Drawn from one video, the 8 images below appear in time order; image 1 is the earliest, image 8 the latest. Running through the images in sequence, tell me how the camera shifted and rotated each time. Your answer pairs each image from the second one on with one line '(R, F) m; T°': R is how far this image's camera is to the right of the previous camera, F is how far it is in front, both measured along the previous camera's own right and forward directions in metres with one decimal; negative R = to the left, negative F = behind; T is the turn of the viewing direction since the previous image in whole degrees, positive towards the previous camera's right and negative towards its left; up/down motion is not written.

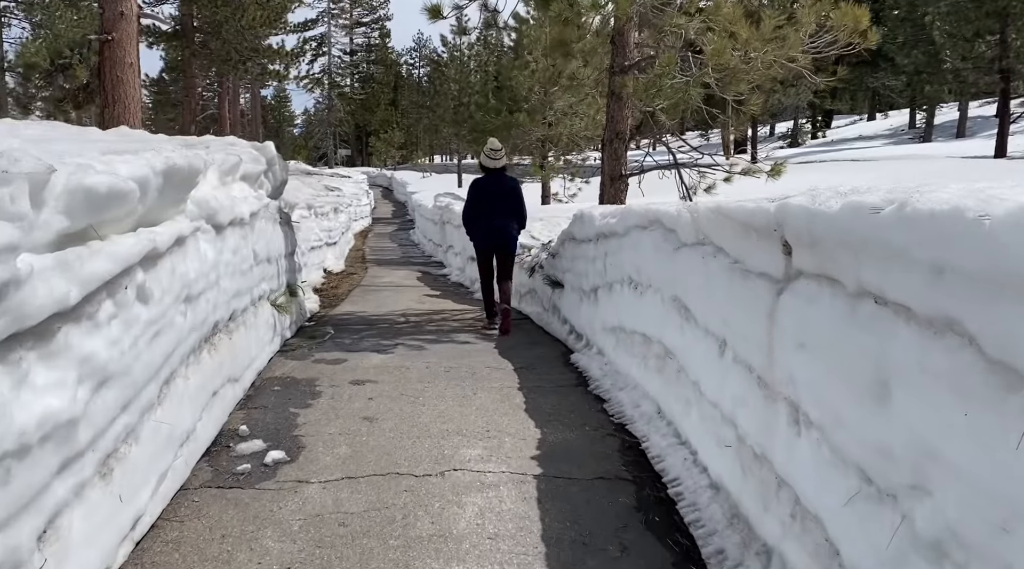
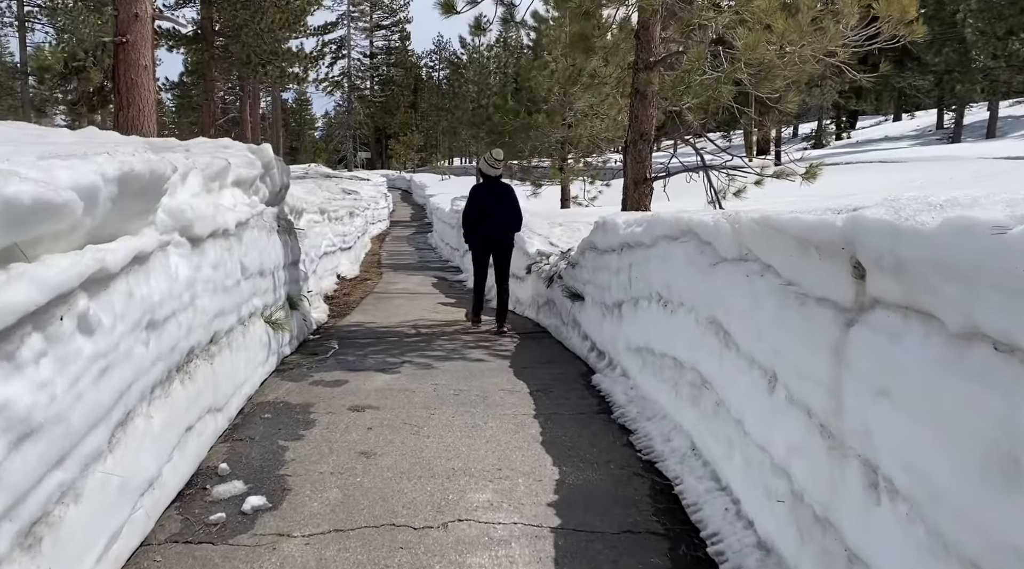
(0.0, +0.5) m; -1°
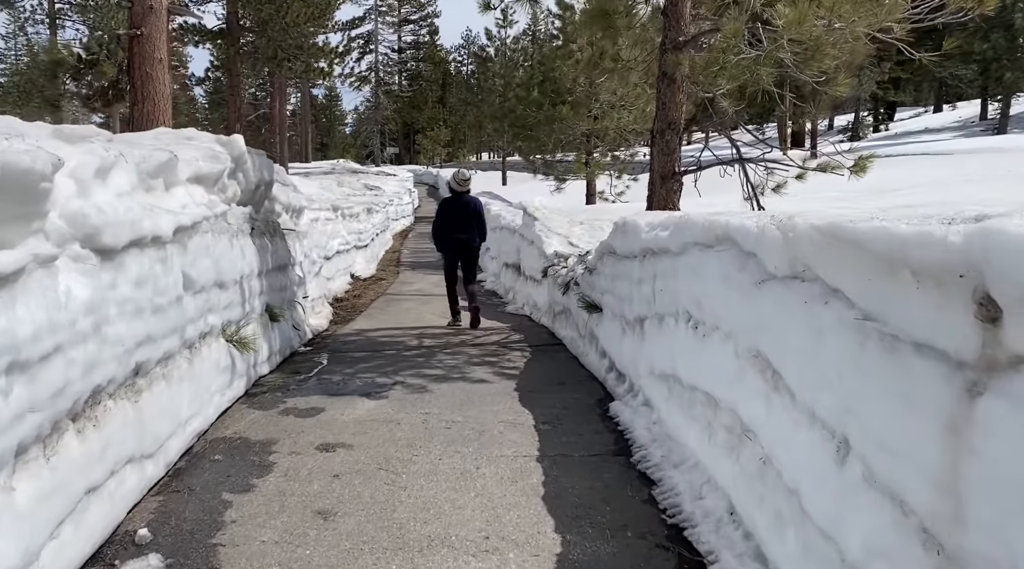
(+0.1, +0.8) m; -2°
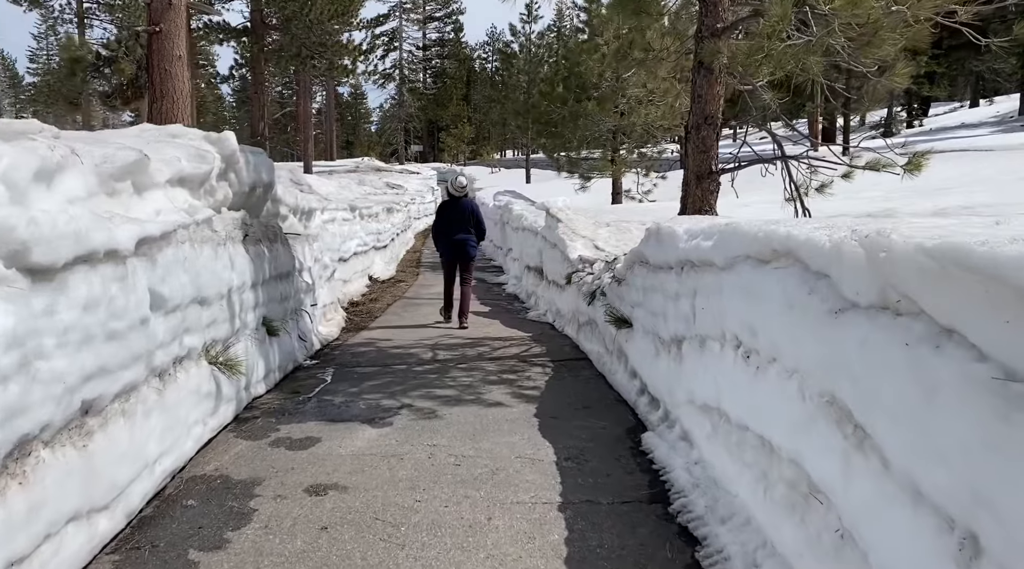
(0.0, +0.6) m; -2°
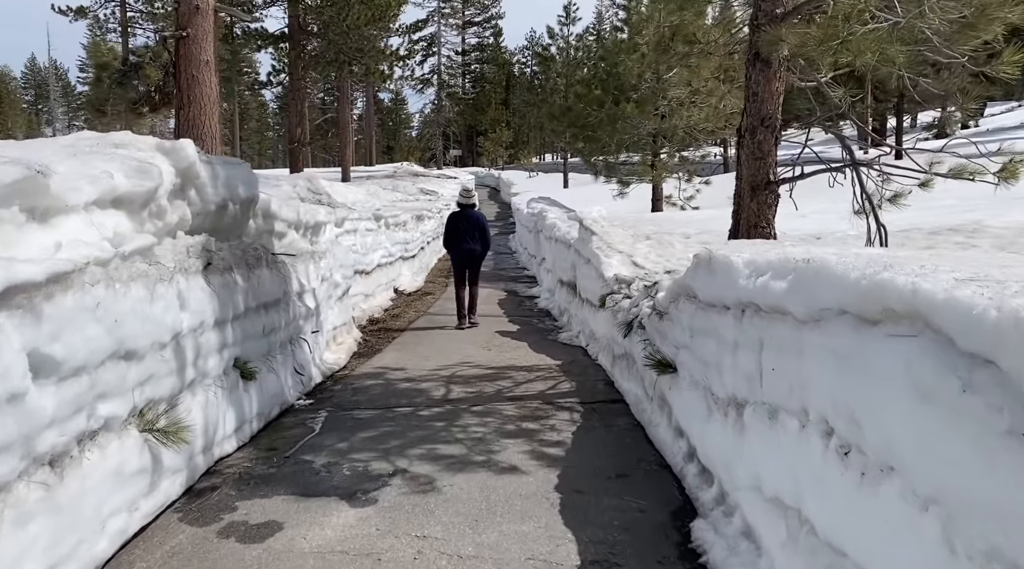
(+0.1, +0.9) m; -3°
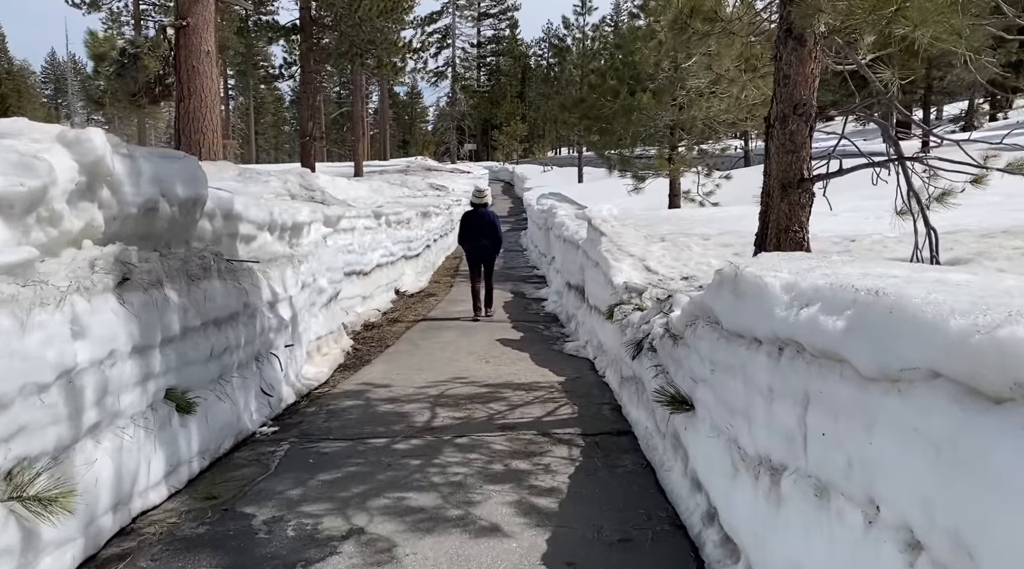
(+0.1, +0.8) m; -1°
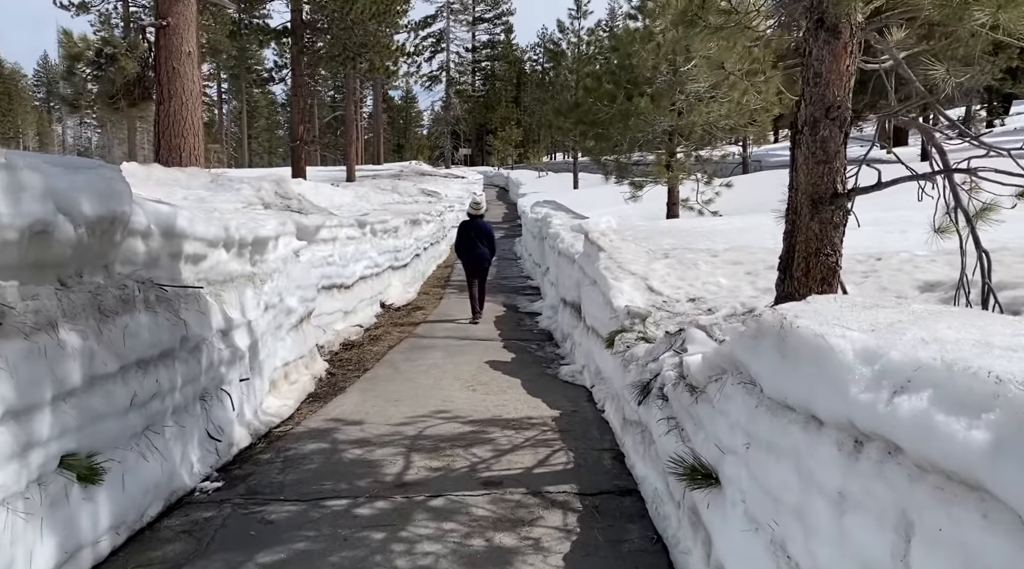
(0.0, +0.8) m; 0°
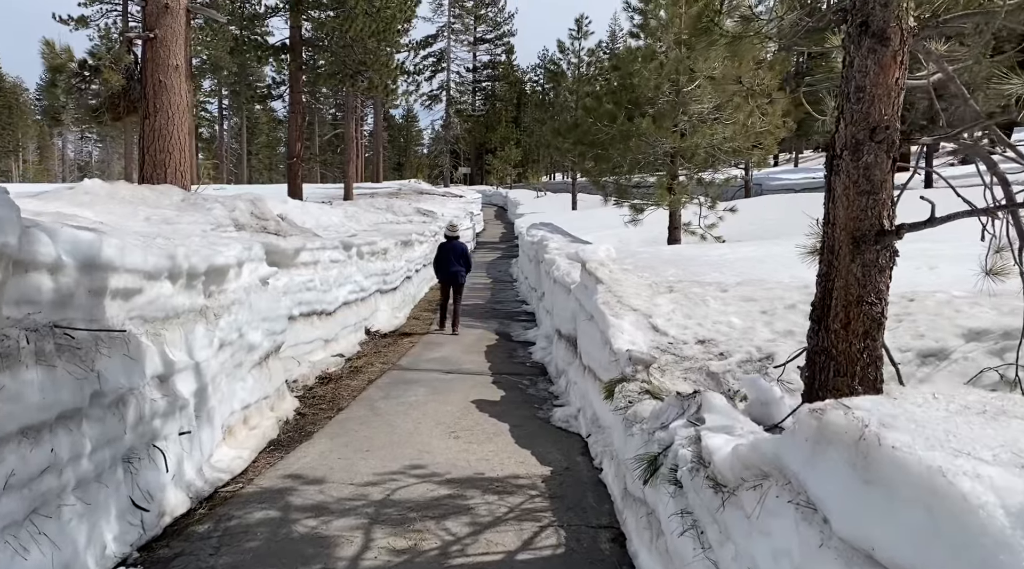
(+0.1, +0.7) m; 0°
